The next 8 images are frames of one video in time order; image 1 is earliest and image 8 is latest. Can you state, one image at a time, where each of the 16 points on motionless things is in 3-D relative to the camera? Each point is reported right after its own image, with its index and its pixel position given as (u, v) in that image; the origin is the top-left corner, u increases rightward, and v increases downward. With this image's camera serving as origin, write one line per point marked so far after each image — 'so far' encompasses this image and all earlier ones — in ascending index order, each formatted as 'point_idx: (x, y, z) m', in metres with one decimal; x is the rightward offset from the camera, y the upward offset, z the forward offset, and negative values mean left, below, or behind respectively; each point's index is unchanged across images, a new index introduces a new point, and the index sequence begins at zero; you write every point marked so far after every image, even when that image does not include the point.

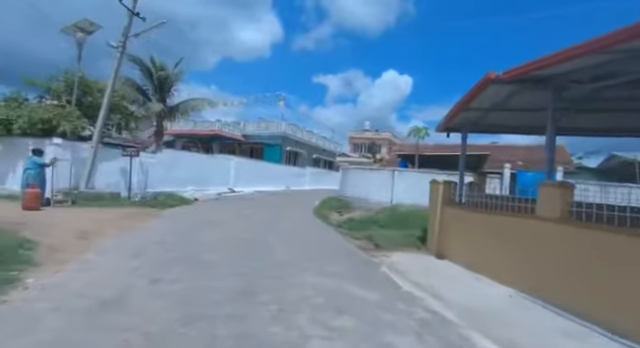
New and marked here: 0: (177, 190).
0: (-9.3, -1.1, +19.9) m
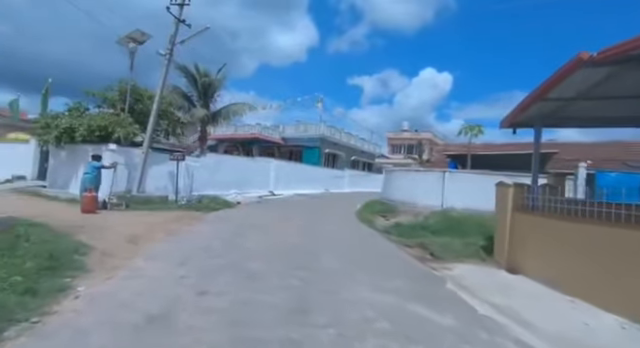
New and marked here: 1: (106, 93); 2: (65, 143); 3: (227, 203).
0: (-6.6, -1.3, +20.3) m
1: (-13.1, +5.0, +18.8) m
2: (-13.7, +1.7, +16.4) m
3: (-5.0, -1.6, +16.5) m
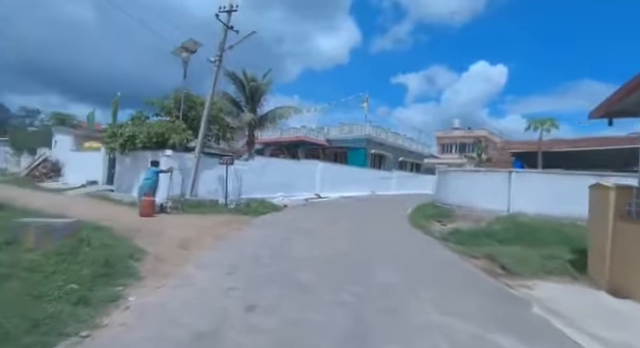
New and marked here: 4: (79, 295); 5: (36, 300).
0: (-3.5, -1.5, +20.4) m
1: (-10.2, +4.7, +19.9) m
2: (-11.1, +1.4, +17.7) m
3: (-2.4, -1.7, +16.5) m
4: (-3.4, -1.7, +4.3) m
5: (-3.7, -1.7, +4.0) m
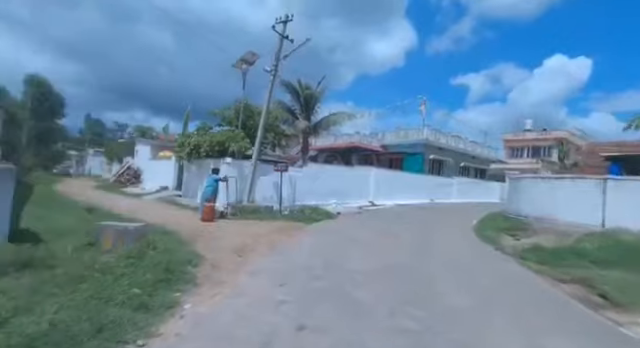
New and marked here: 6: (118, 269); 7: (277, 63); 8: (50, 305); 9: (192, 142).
0: (+0.1, -2.0, +20.3) m
1: (-6.6, +4.3, +21.1) m
2: (-7.9, +1.0, +19.0) m
3: (+0.5, -2.1, +16.2) m
4: (-2.6, -1.8, +4.4) m
5: (-3.0, -1.8, +4.2) m
6: (-3.7, -1.8, +5.6) m
7: (-2.5, +6.3, +17.3) m
8: (-3.5, -1.7, +3.9) m
9: (-7.9, +2.0, +18.9) m
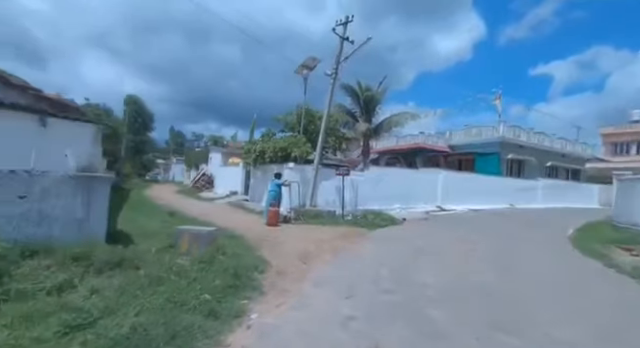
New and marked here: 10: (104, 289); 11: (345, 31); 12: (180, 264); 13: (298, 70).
0: (+4.2, -2.2, +19.5) m
1: (-2.4, +4.0, +21.7) m
2: (-4.0, +0.7, +19.8) m
3: (+3.7, -2.3, +15.5) m
4: (-1.6, -2.0, +4.5) m
5: (-2.0, -1.9, +4.3) m
6: (-2.5, -1.9, +5.9) m
7: (+0.9, +6.1, +17.2) m
8: (-2.6, -1.8, +4.2) m
9: (-4.0, +1.7, +19.7) m
10: (-3.3, -1.8, +4.7) m
11: (+1.4, +8.0, +17.3) m
12: (-3.0, -1.9, +6.5) m
13: (-1.4, +6.6, +19.5) m
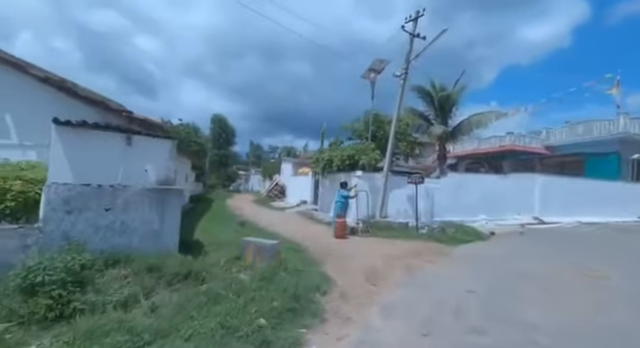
0: (+8.3, -2.6, +17.3) m
1: (+2.4, +3.4, +21.1) m
2: (+0.4, +0.1, +19.5) m
3: (+7.0, -2.6, +13.5) m
4: (-0.8, -2.1, +4.0) m
5: (-1.2, -2.1, +4.0) m
6: (-1.3, -2.1, +5.6) m
7: (+4.5, +5.6, +16.0) m
8: (-1.7, -2.0, +4.0) m
9: (+0.3, +1.1, +19.5) m
10: (-2.4, -2.0, +4.6) m
11: (+5.0, +7.6, +16.0) m
12: (-1.6, -2.2, +6.3) m
13: (+2.8, +6.1, +18.8) m
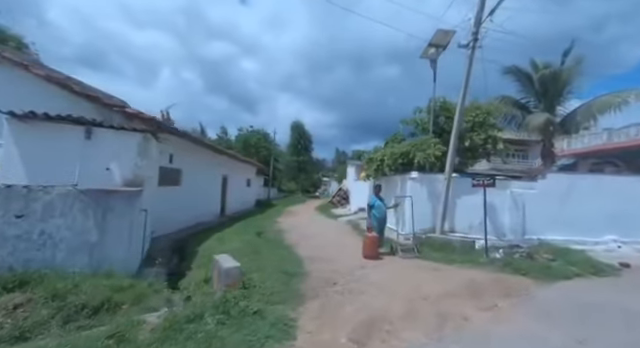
0: (+10.2, -2.6, +12.0) m
1: (+5.5, +3.2, +17.4) m
2: (+3.3, 0.0, +16.4) m
3: (+7.8, -2.6, +8.7) m
4: (-2.3, -2.0, +1.8) m
5: (-2.7, -2.0, +1.9) m
6: (-2.3, -2.1, +3.5) m
7: (+6.1, +5.6, +12.0) m
8: (-3.2, -1.9, +2.0) m
9: (+3.1, +0.9, +16.4) m
10: (-3.6, -1.9, +2.8) m
11: (+6.6, +7.6, +11.9) m
12: (-2.4, -2.1, +4.3) m
13: (+5.3, +6.0, +15.2) m
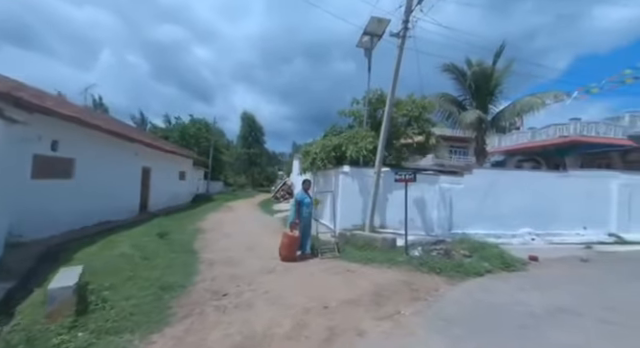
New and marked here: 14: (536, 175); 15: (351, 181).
0: (+7.2, -2.4, +12.3) m
1: (+1.9, +3.5, +16.9) m
2: (-0.3, +0.3, +15.6) m
3: (+5.3, -2.4, +8.6) m
4: (-3.7, -1.9, +0.4) m
5: (-4.1, -1.9, +0.4) m
6: (-4.0, -1.9, +2.1) m
7: (+3.3, +5.8, +11.5) m
8: (-4.7, -1.8, +0.5) m
9: (-0.4, +1.2, +15.6) m
10: (-5.2, -1.8, +1.2) m
11: (+3.7, +7.8, +11.5) m
12: (-4.2, -2.0, +2.8) m
13: (+2.0, +6.2, +14.5) m
14: (+8.9, 0.0, +12.7) m
15: (+1.2, -0.3, +12.3) m
